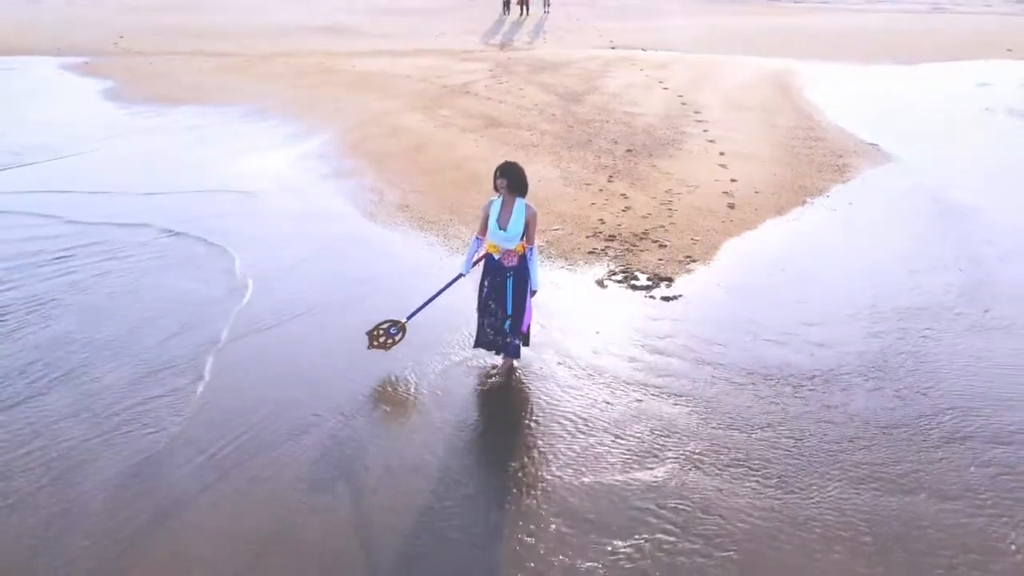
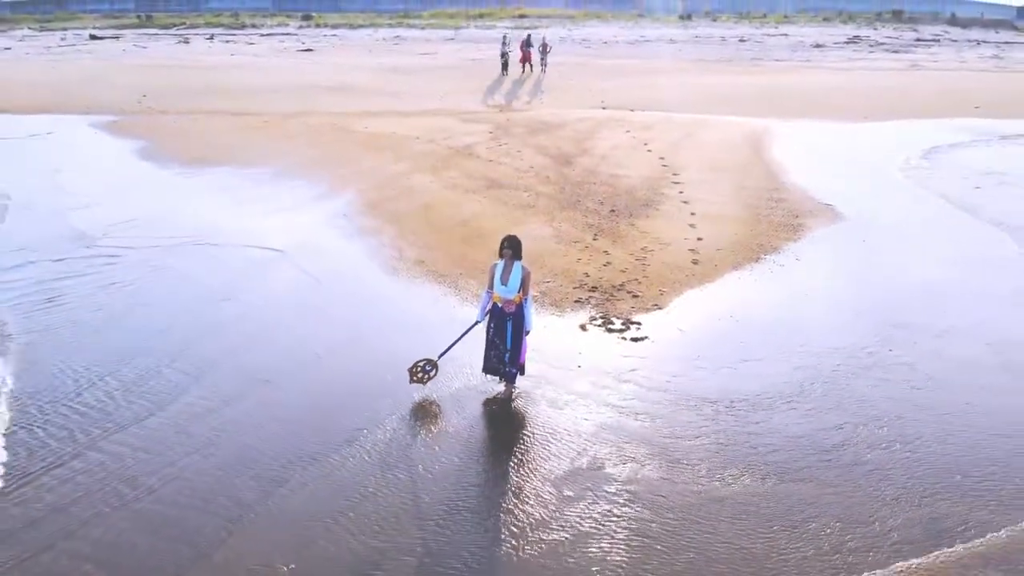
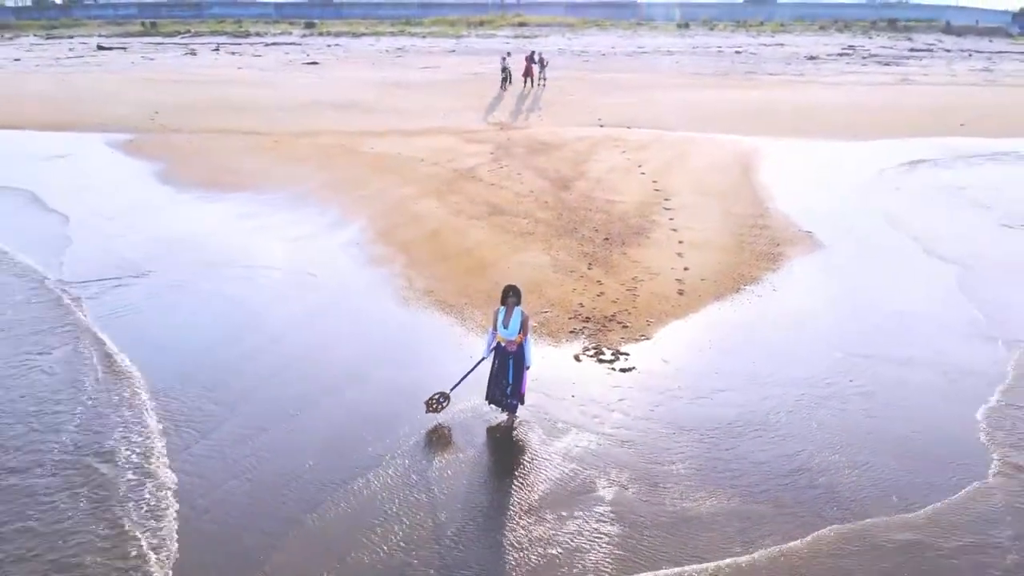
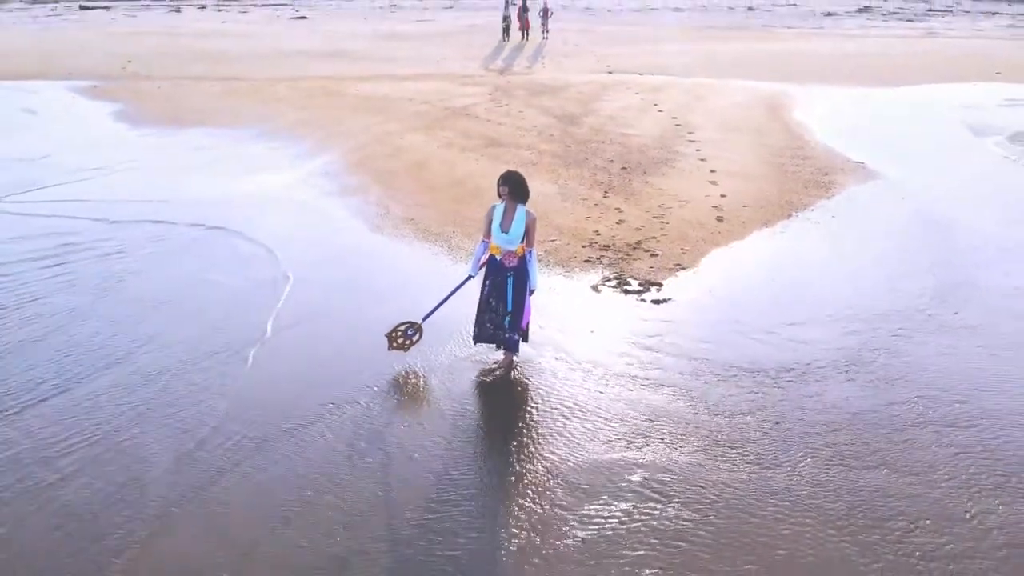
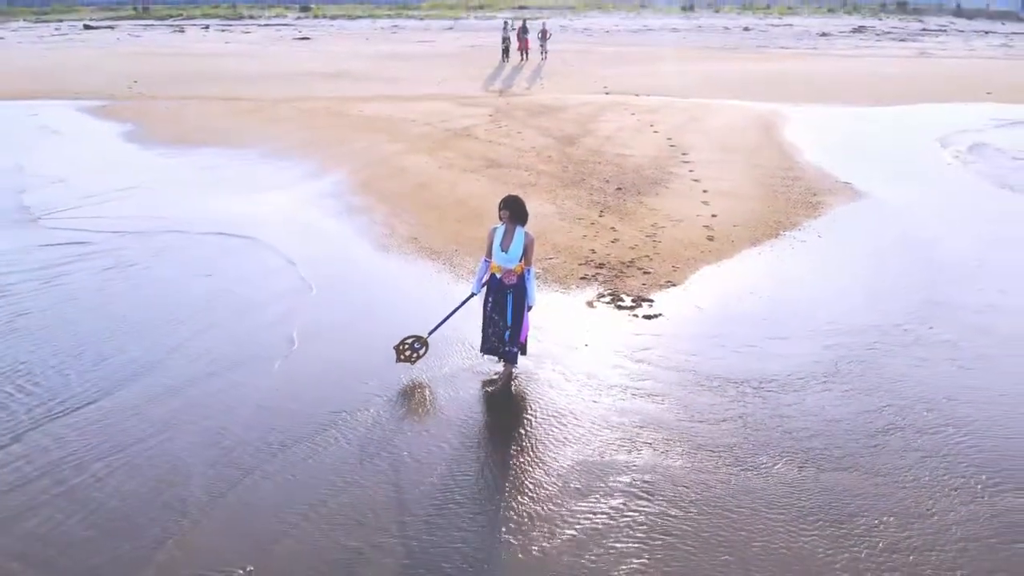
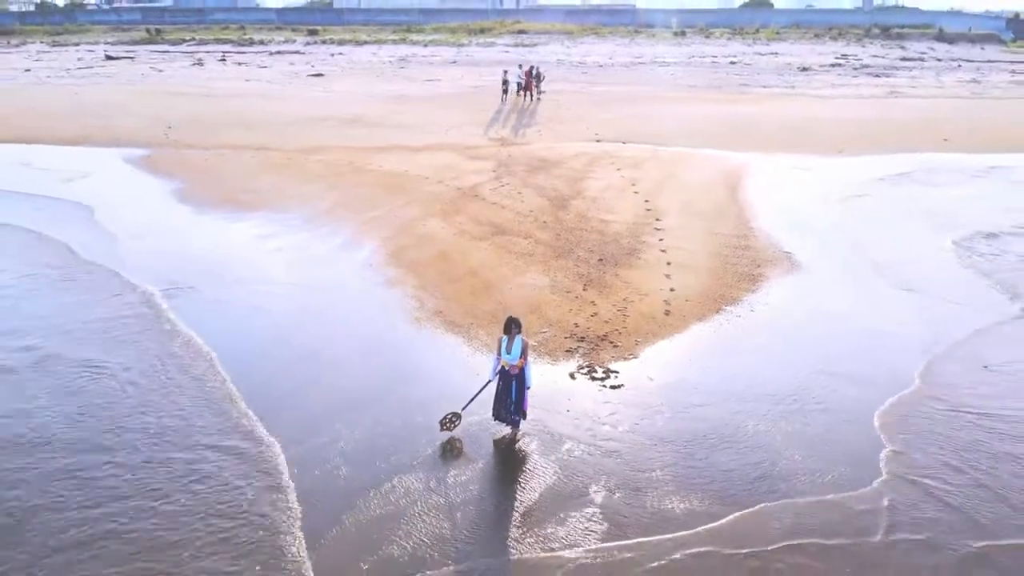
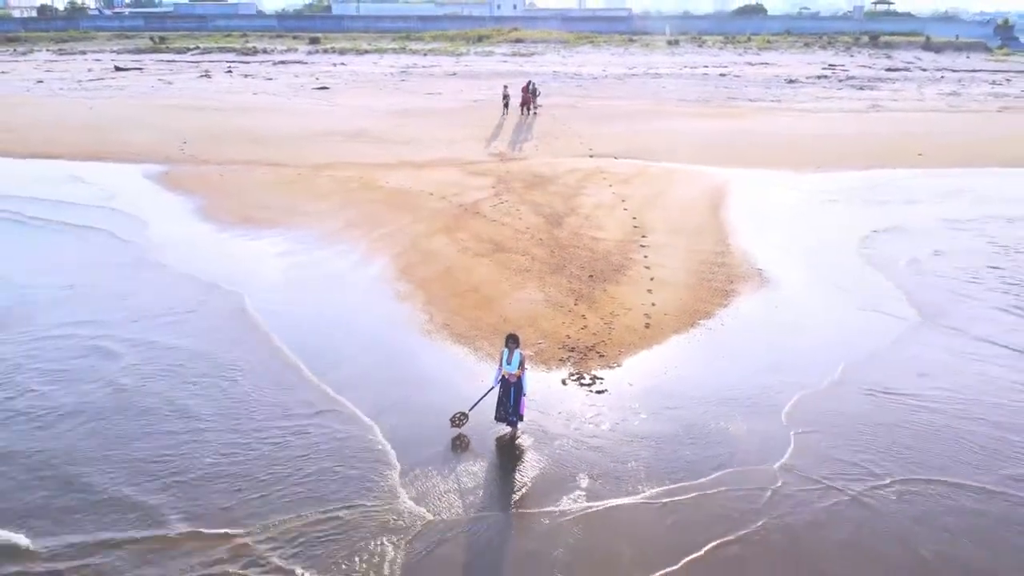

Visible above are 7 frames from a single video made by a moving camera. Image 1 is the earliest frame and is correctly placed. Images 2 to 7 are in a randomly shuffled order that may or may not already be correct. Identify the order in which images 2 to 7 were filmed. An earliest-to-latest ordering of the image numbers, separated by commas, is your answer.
4, 5, 2, 3, 6, 7
